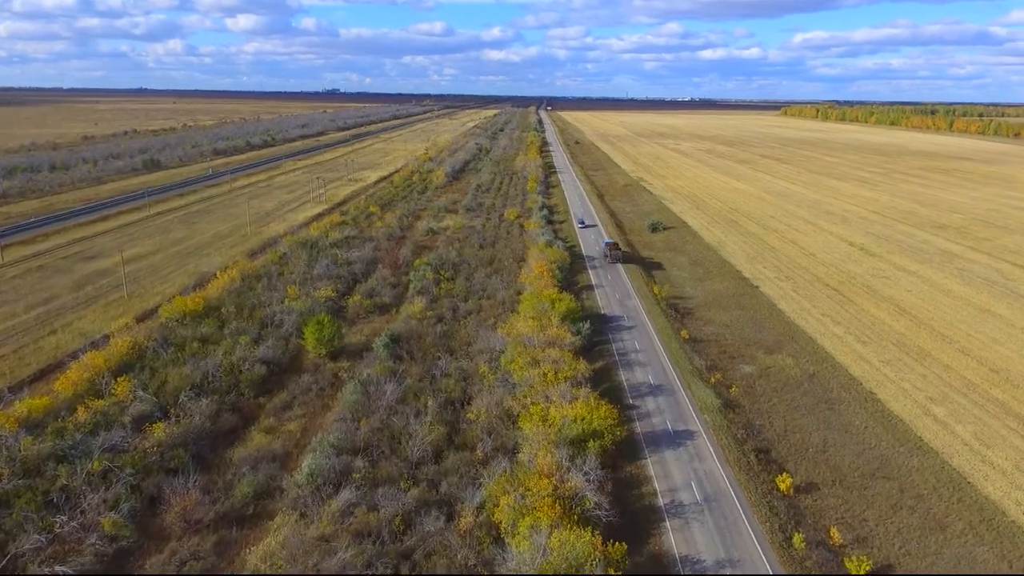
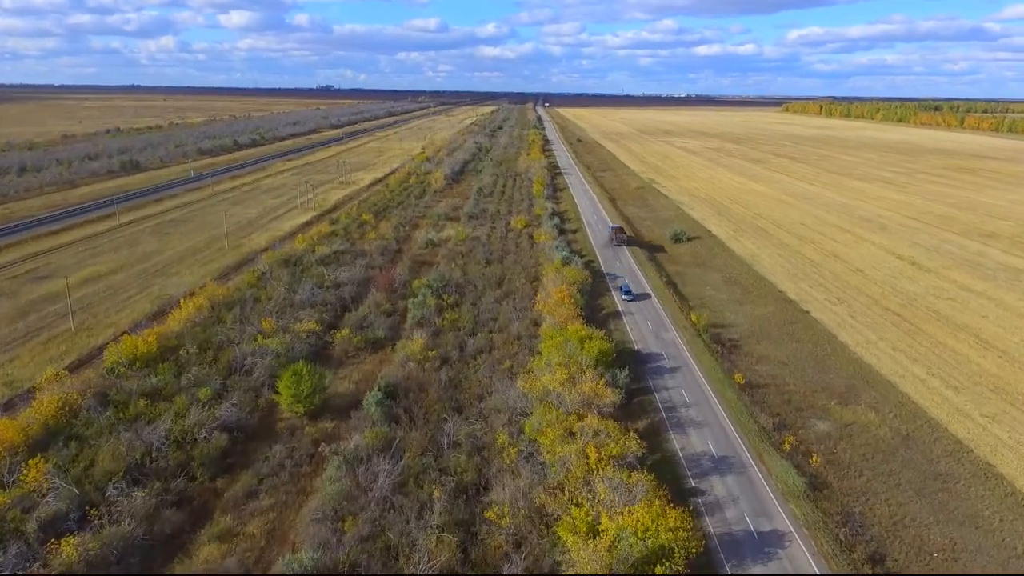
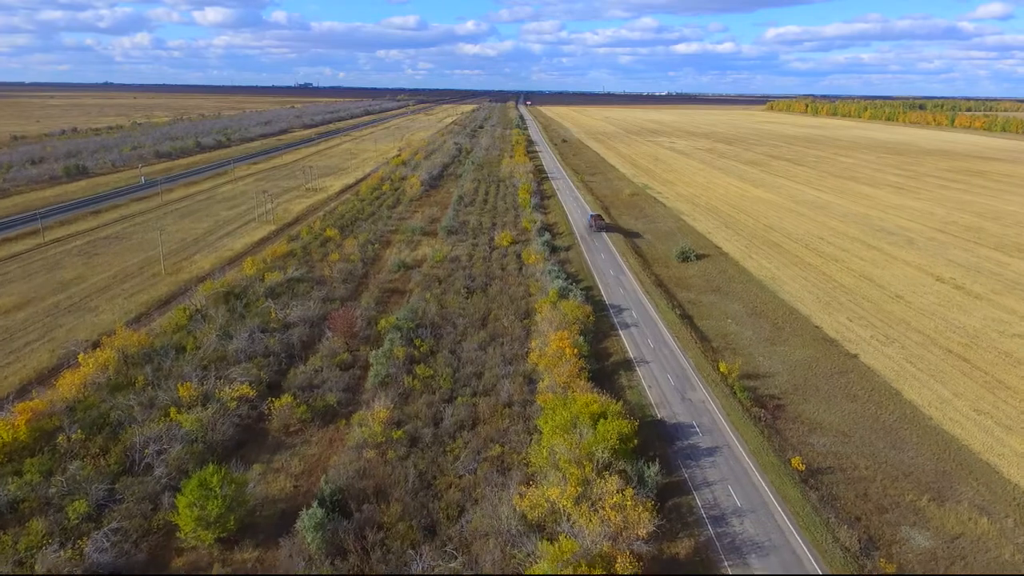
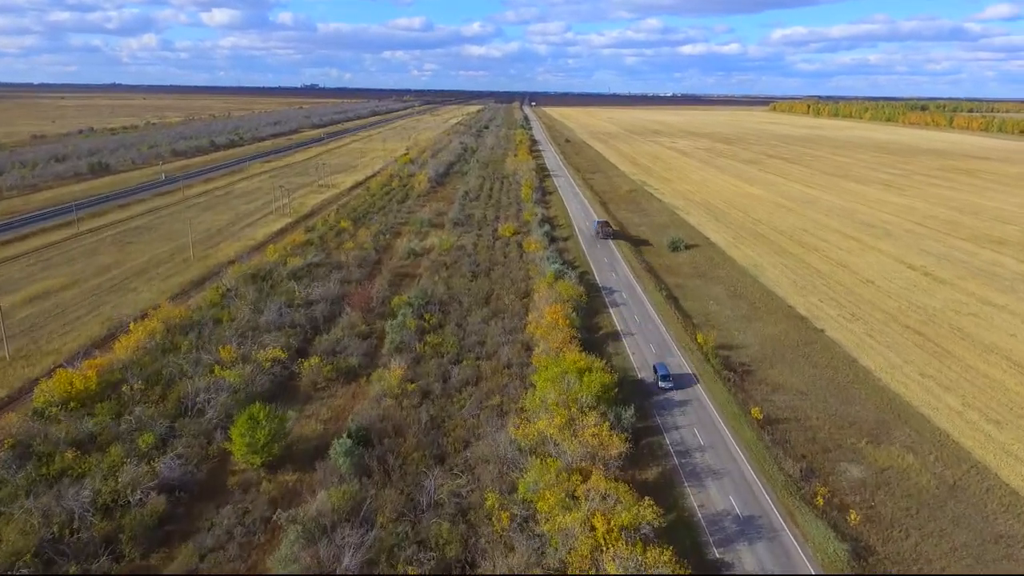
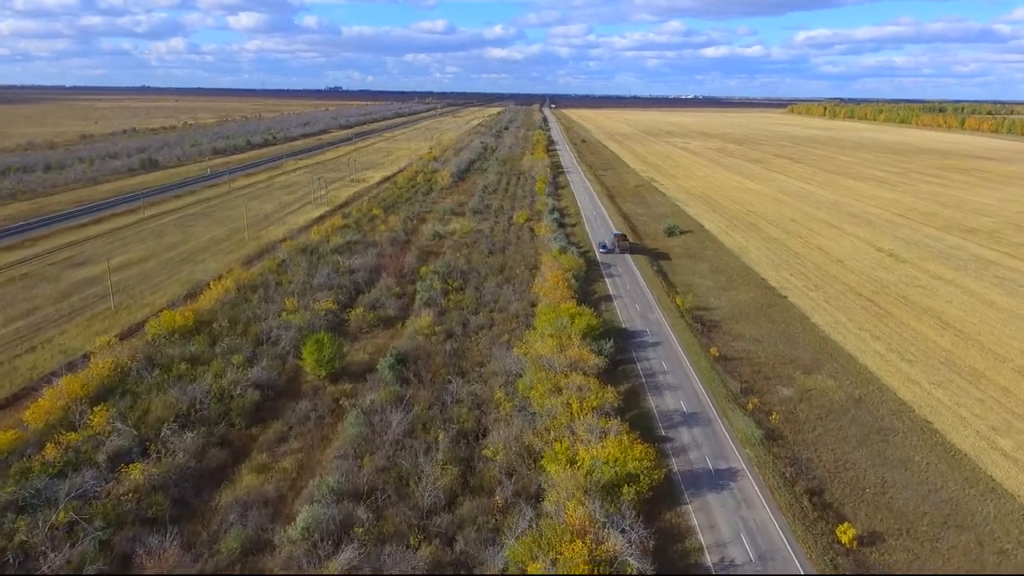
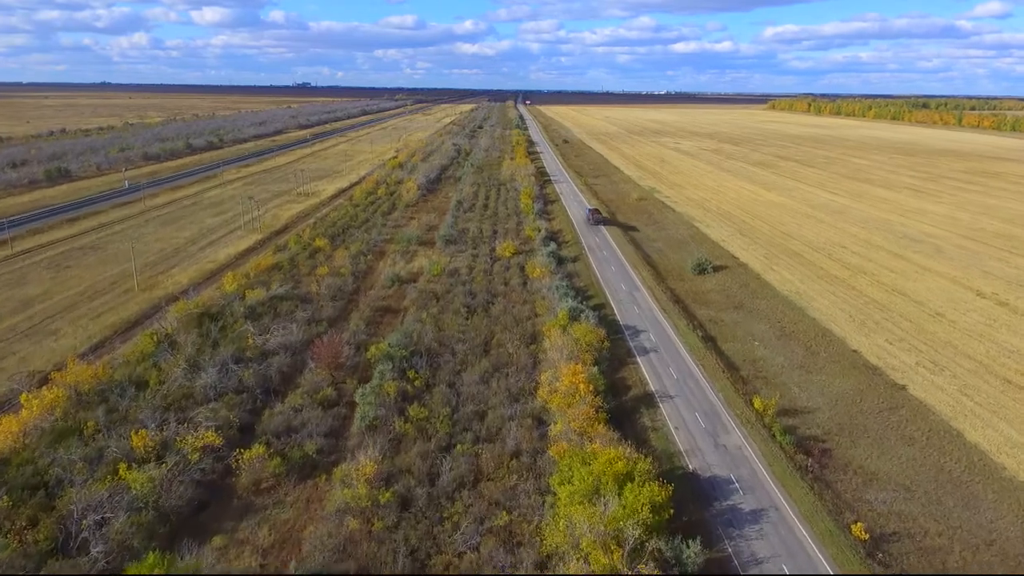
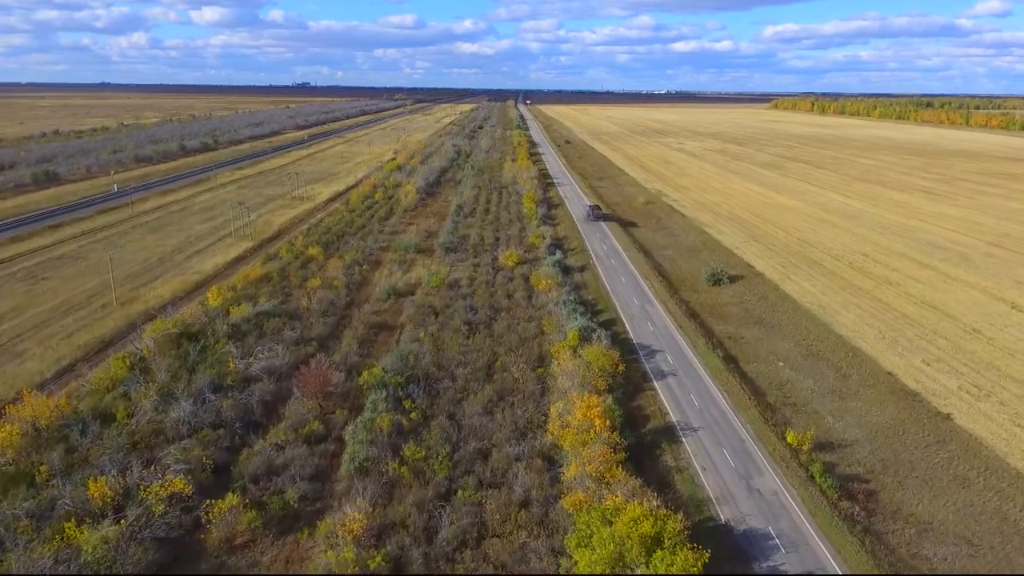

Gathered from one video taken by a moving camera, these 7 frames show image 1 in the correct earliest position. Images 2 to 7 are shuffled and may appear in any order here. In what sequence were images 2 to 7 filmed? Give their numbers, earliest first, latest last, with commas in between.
5, 2, 4, 3, 6, 7
